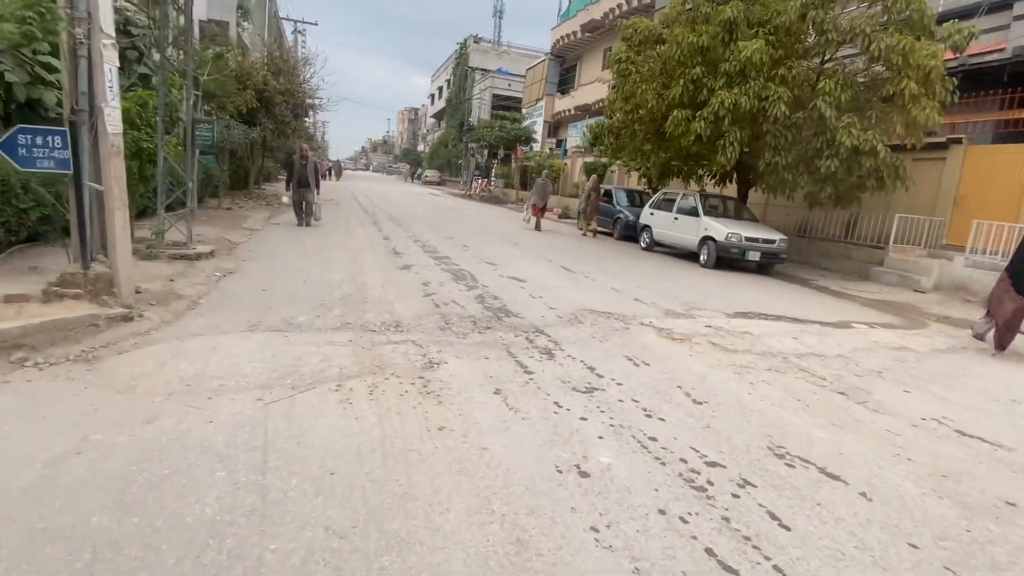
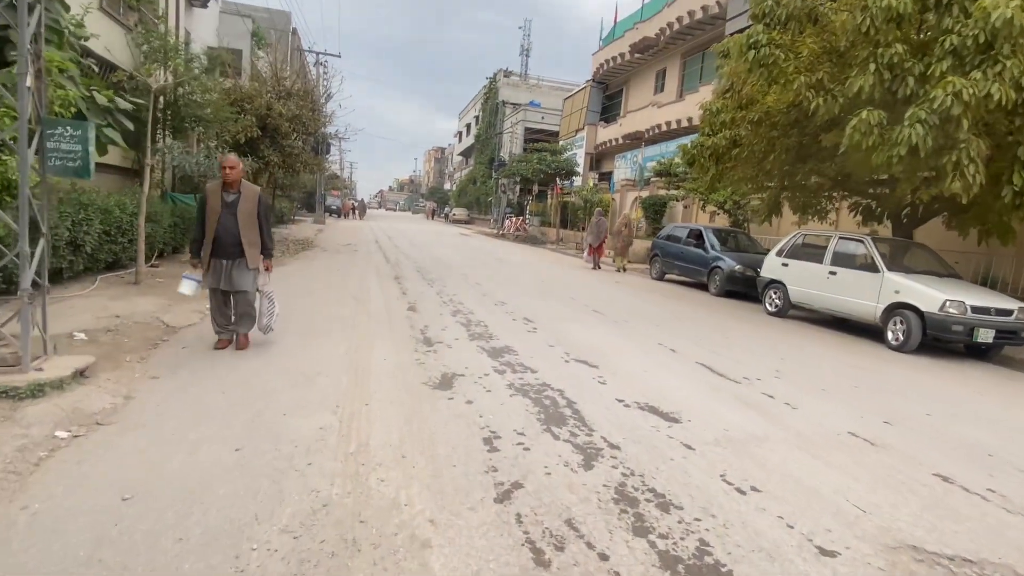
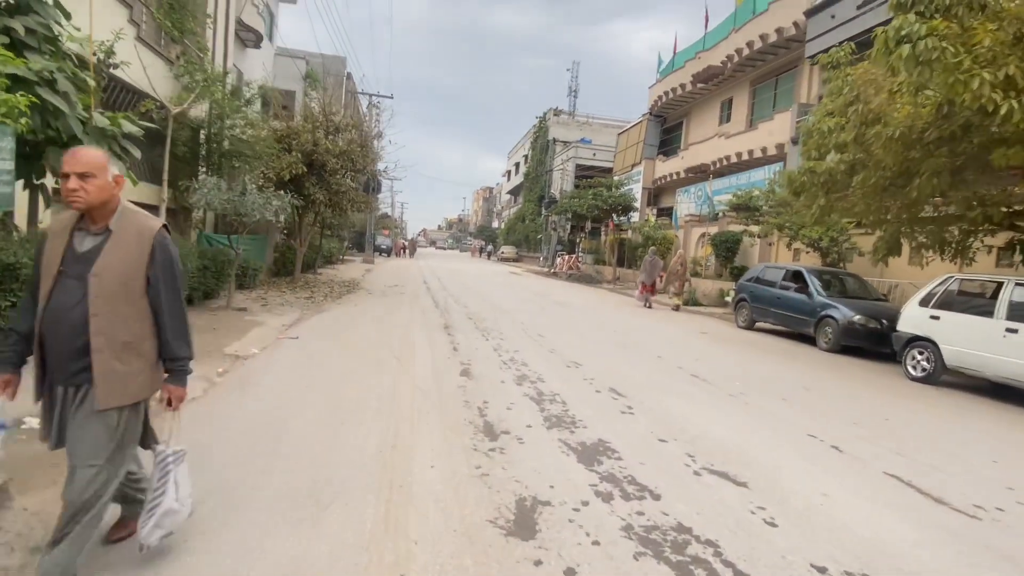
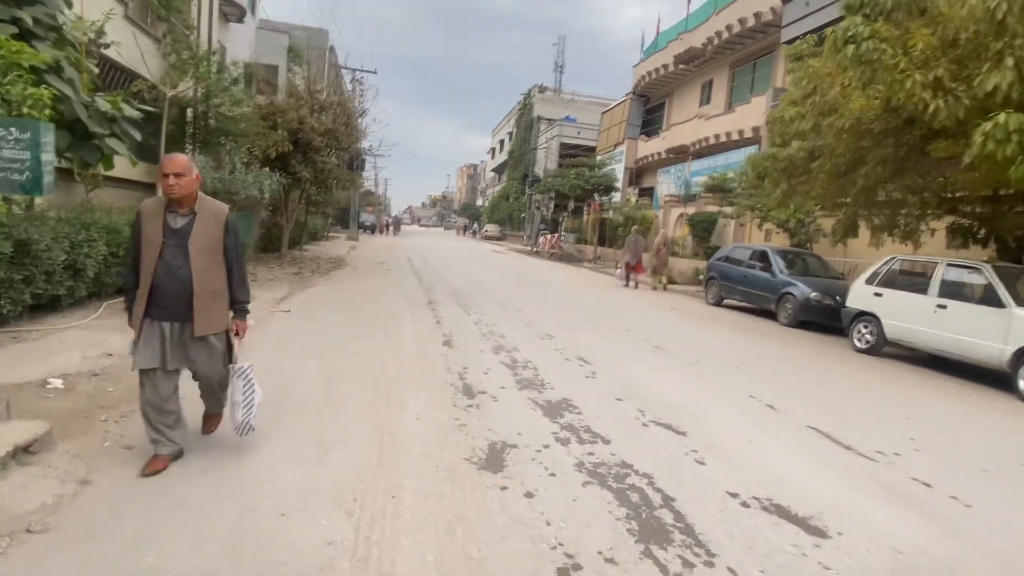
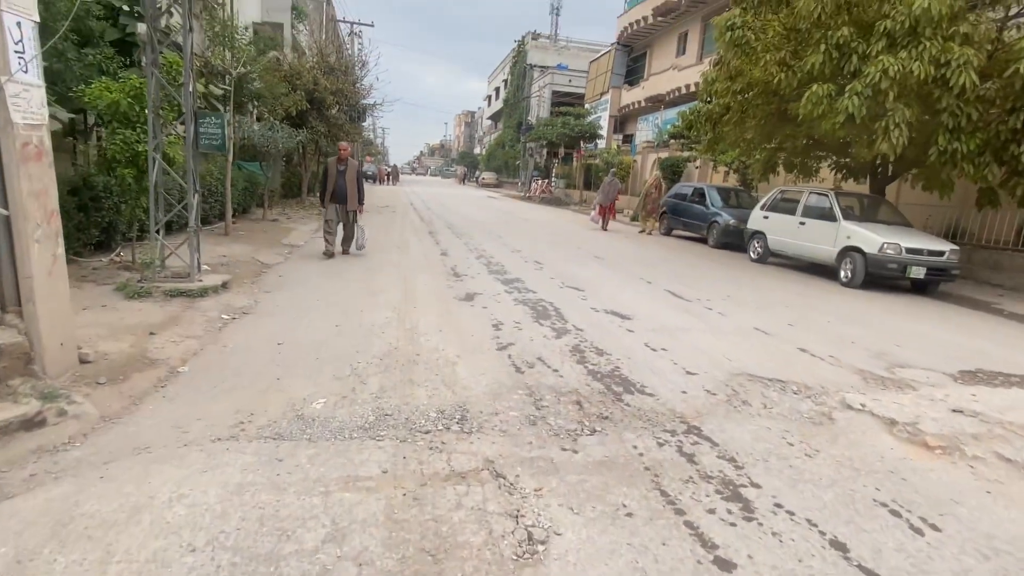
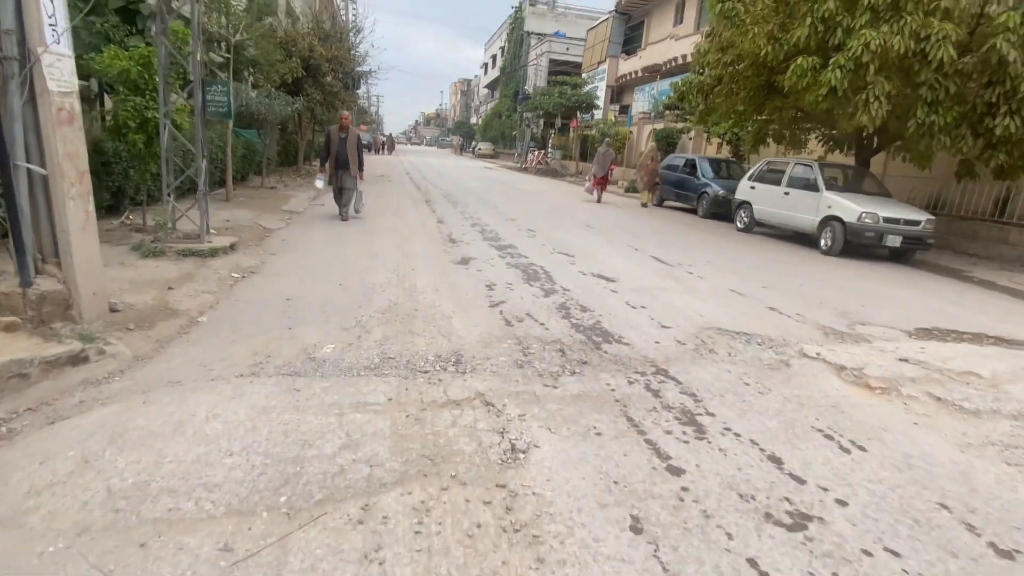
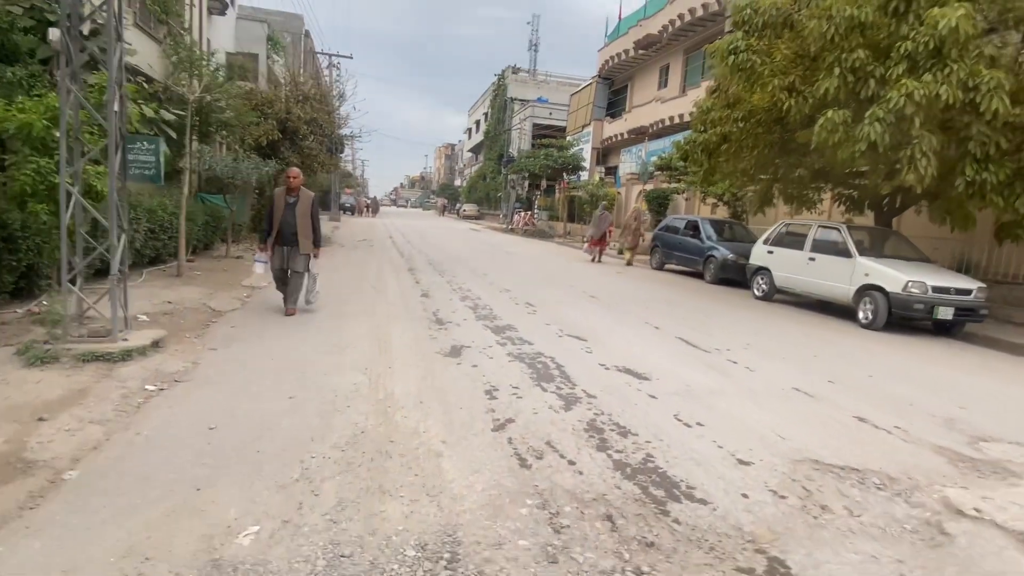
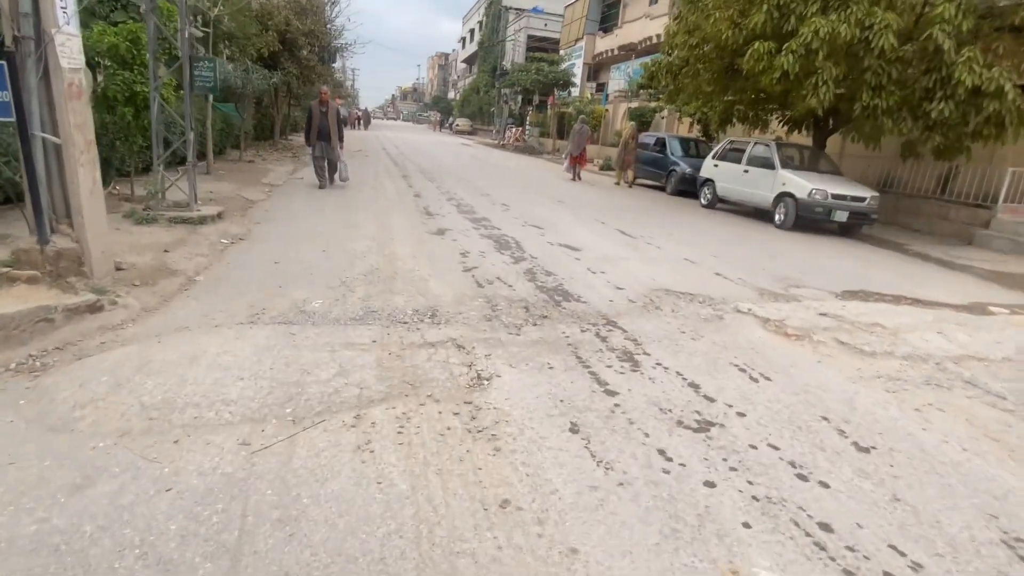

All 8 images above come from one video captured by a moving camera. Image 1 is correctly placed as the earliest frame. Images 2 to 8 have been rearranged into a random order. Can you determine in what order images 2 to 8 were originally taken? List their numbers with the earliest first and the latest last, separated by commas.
8, 6, 5, 7, 2, 4, 3
